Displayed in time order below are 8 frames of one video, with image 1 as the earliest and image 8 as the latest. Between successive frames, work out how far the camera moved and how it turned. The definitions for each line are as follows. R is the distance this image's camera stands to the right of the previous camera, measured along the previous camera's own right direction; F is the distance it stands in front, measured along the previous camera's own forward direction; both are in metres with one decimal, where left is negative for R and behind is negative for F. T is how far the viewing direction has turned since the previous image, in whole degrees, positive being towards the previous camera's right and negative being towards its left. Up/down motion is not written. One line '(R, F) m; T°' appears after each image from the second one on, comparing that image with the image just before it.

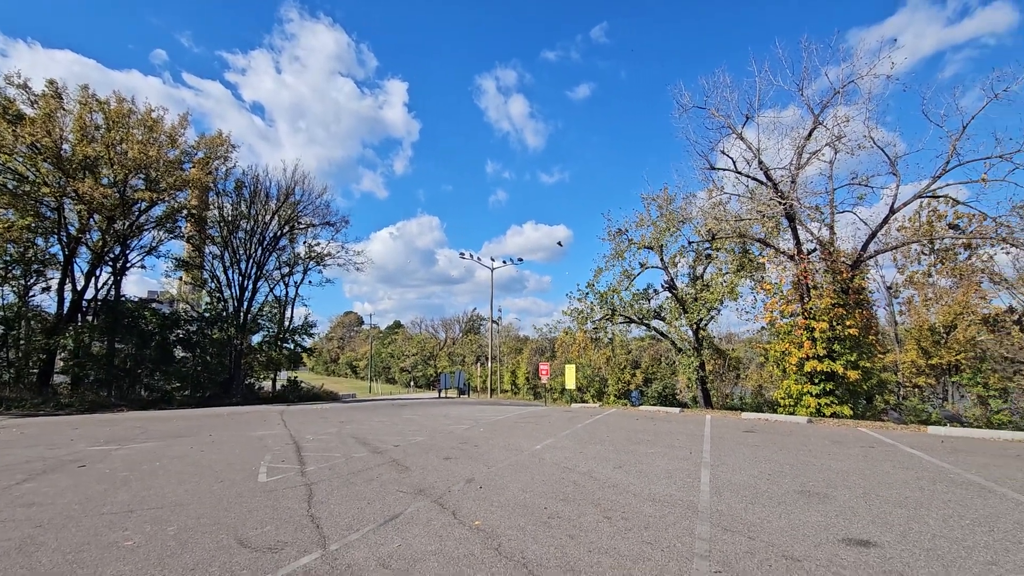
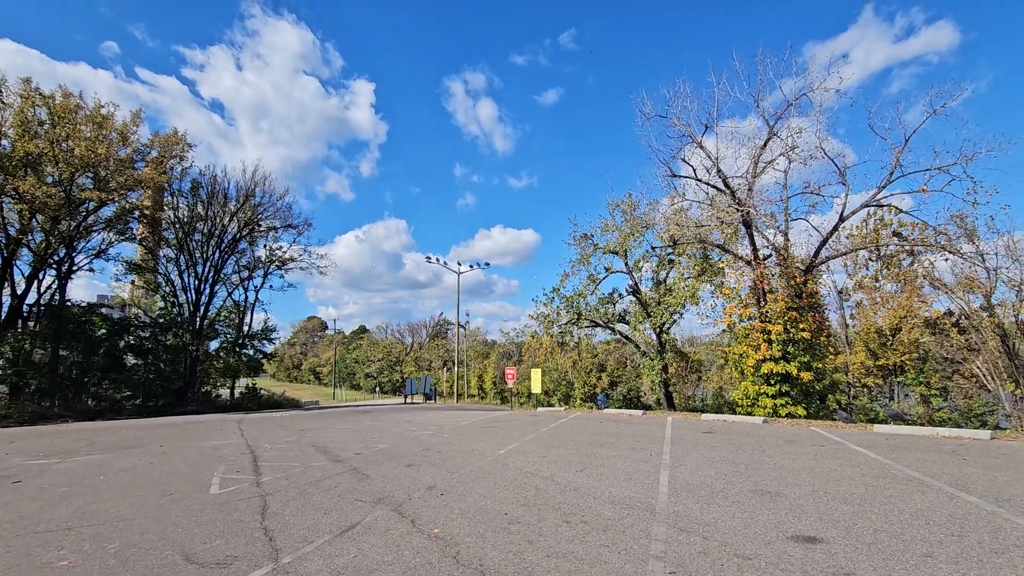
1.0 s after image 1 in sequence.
(+0.1, 0.0) m; +4°
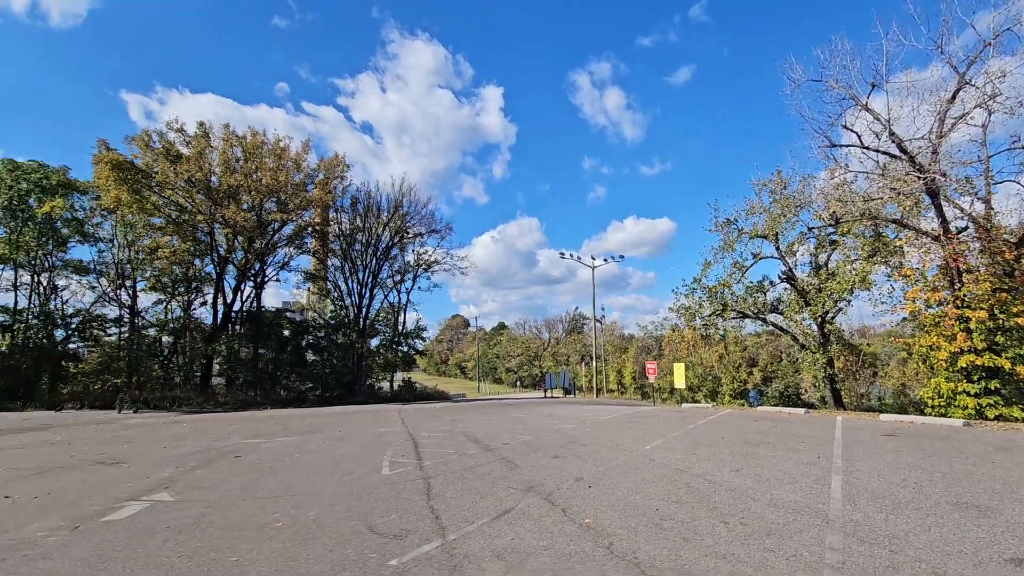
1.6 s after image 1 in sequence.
(-0.1, -0.1) m; -15°
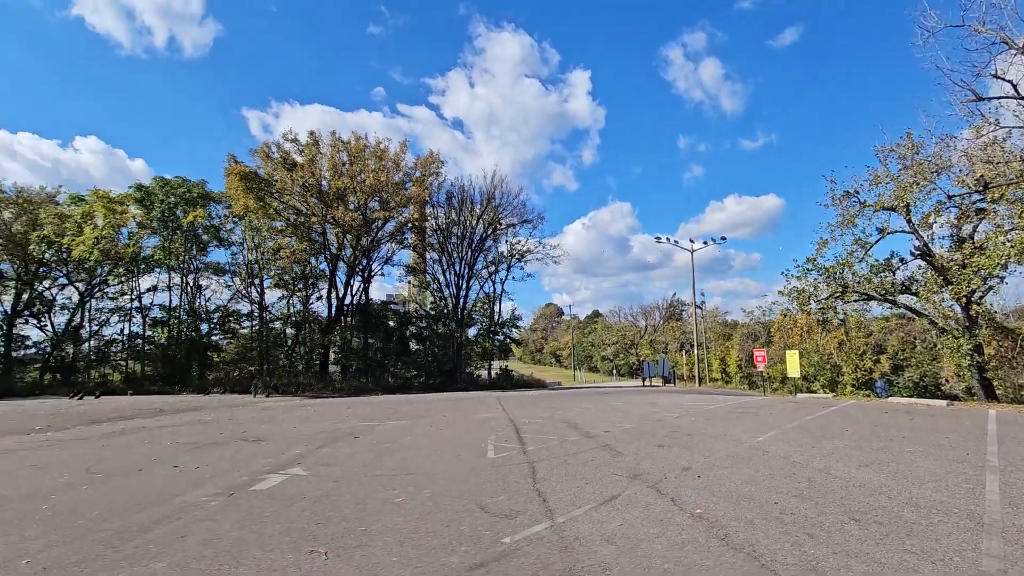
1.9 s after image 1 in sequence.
(-0.1, 0.0) m; -10°
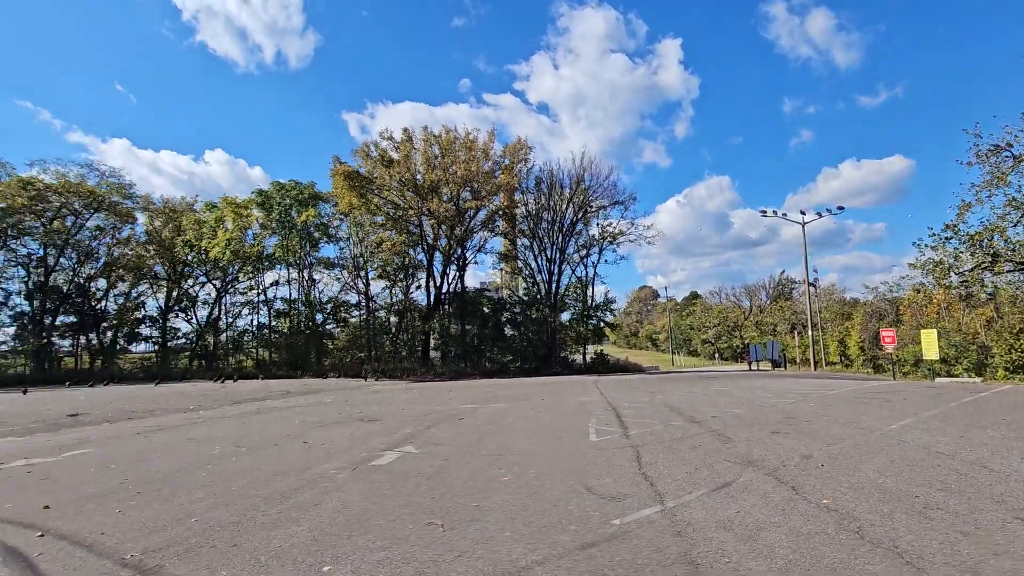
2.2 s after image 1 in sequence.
(-0.1, 0.0) m; -10°
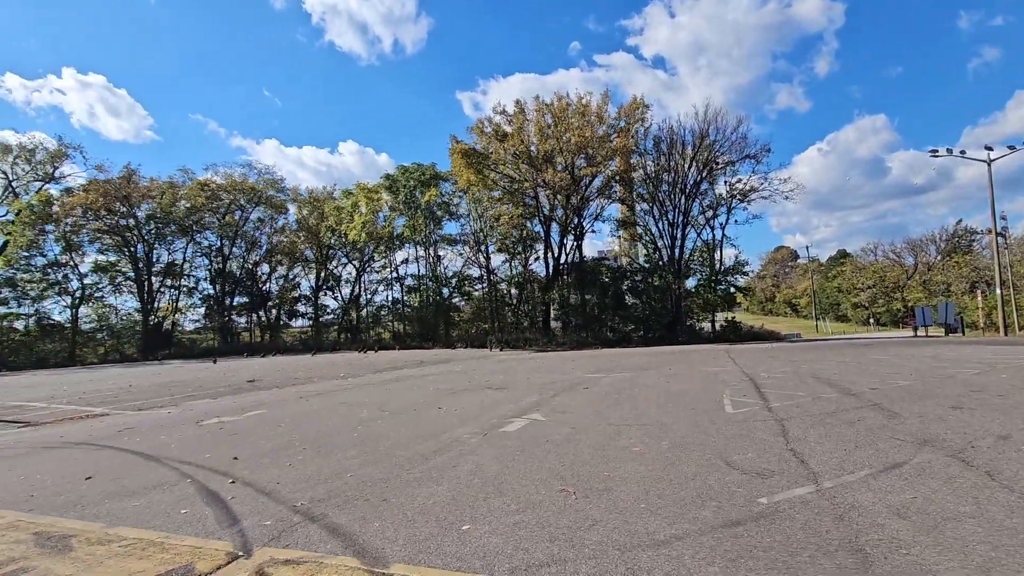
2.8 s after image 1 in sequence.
(-0.1, +0.1) m; -13°
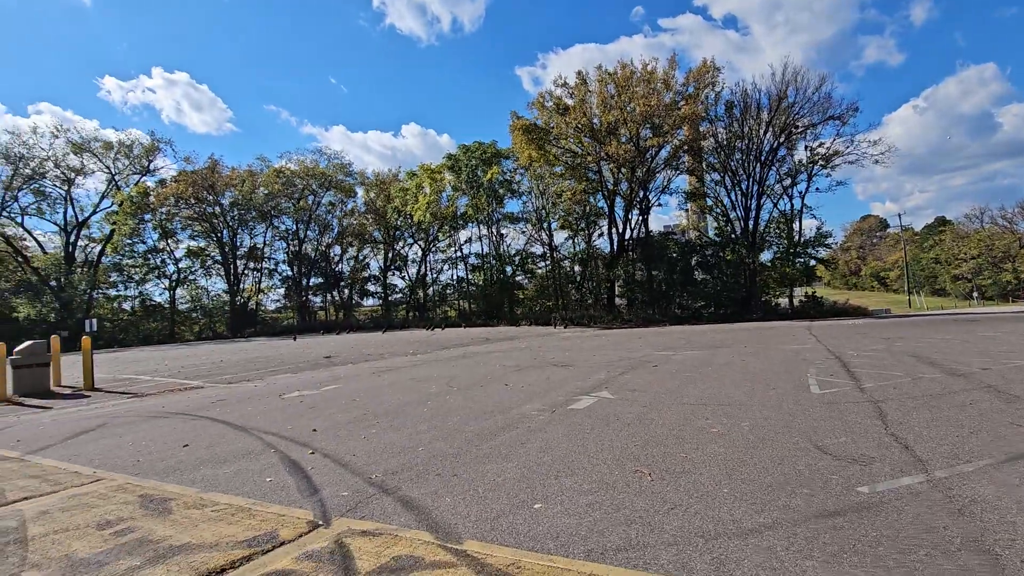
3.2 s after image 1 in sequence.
(-0.1, +0.2) m; -7°
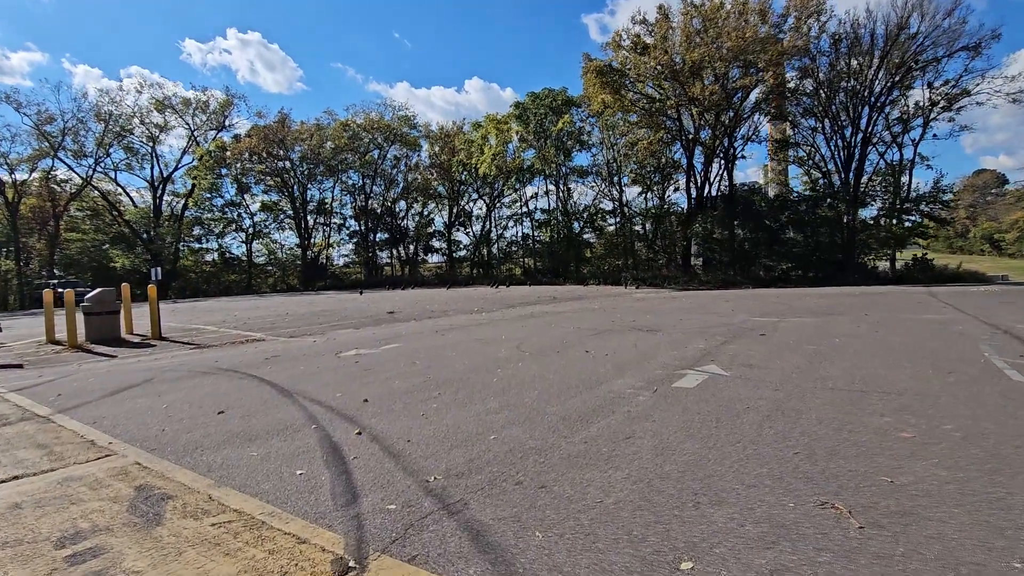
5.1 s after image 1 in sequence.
(-0.3, +1.4) m; -7°
